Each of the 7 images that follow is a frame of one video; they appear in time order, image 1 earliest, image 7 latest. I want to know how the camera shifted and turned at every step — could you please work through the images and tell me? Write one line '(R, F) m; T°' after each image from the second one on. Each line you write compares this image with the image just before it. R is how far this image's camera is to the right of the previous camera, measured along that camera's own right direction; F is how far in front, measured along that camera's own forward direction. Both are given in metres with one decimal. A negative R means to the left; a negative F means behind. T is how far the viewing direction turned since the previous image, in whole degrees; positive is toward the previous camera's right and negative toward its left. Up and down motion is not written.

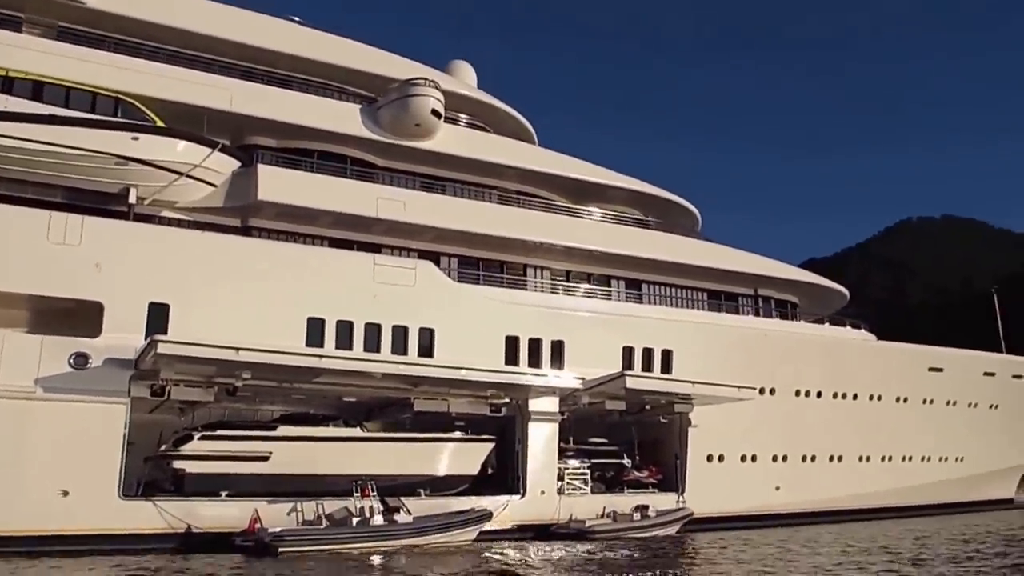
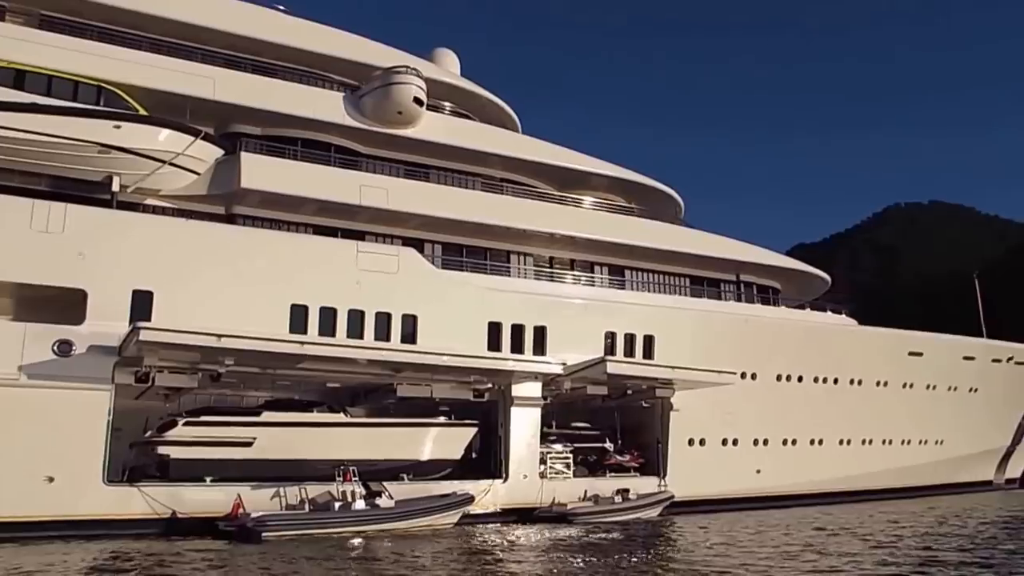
(+0.2, -0.1) m; +1°
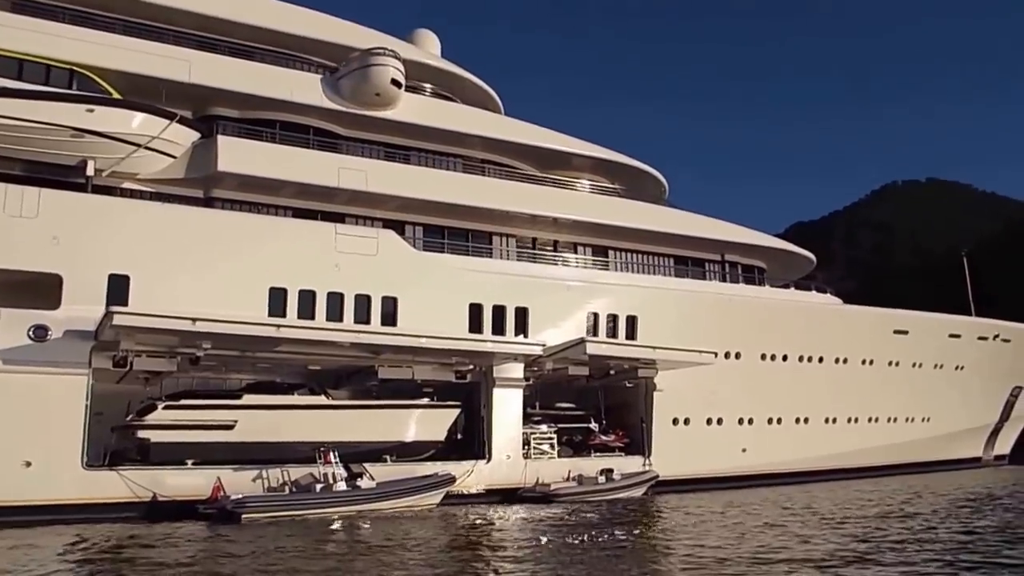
(+0.3, 0.0) m; 0°
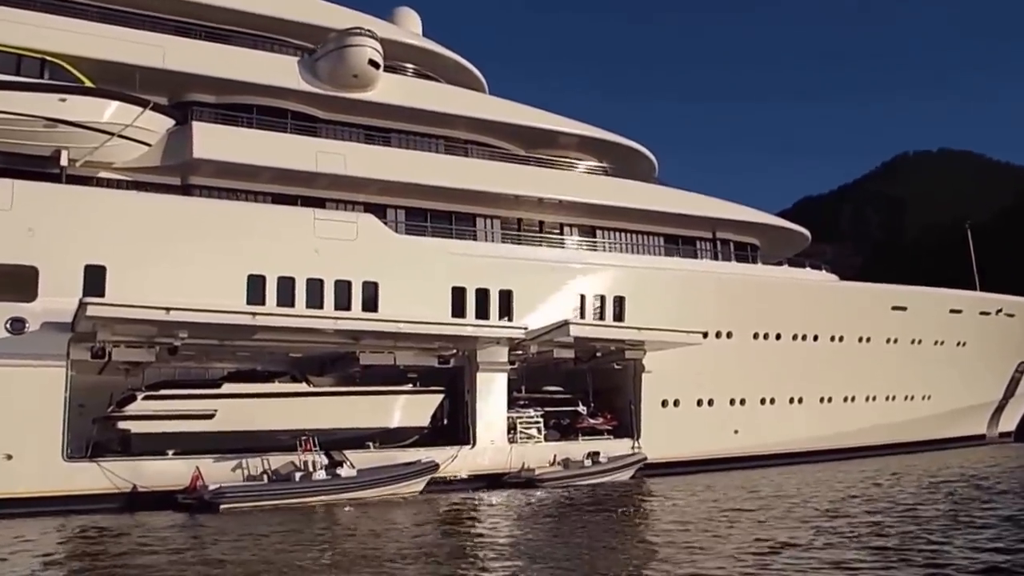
(+0.5, +0.1) m; -1°
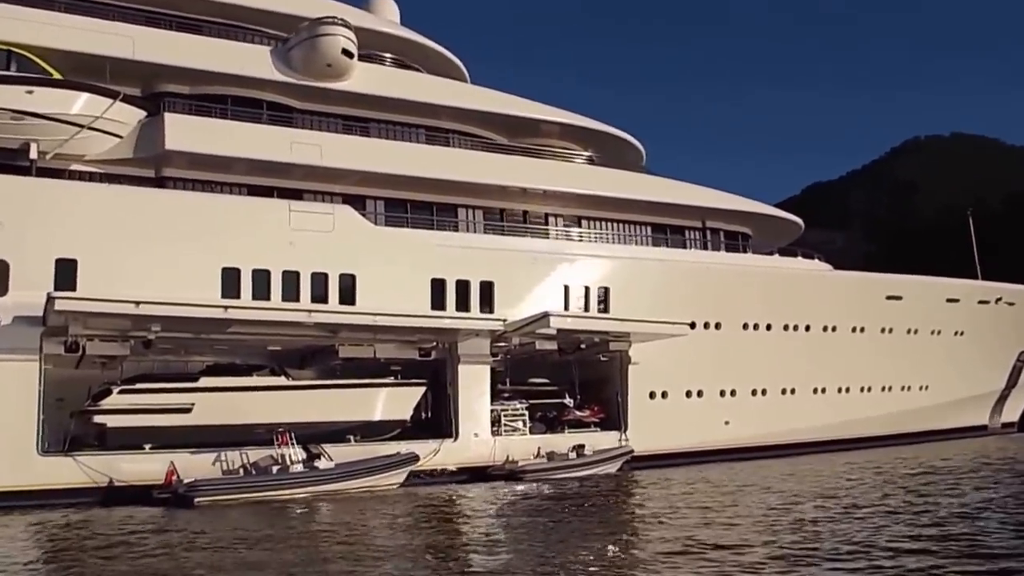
(+0.5, +0.2) m; -1°
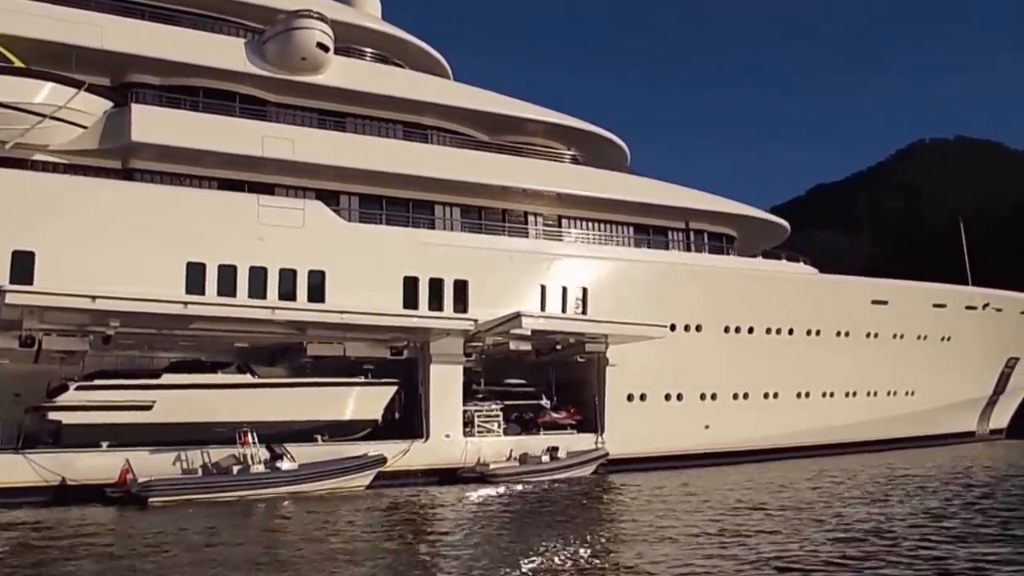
(+0.4, +0.3) m; 0°
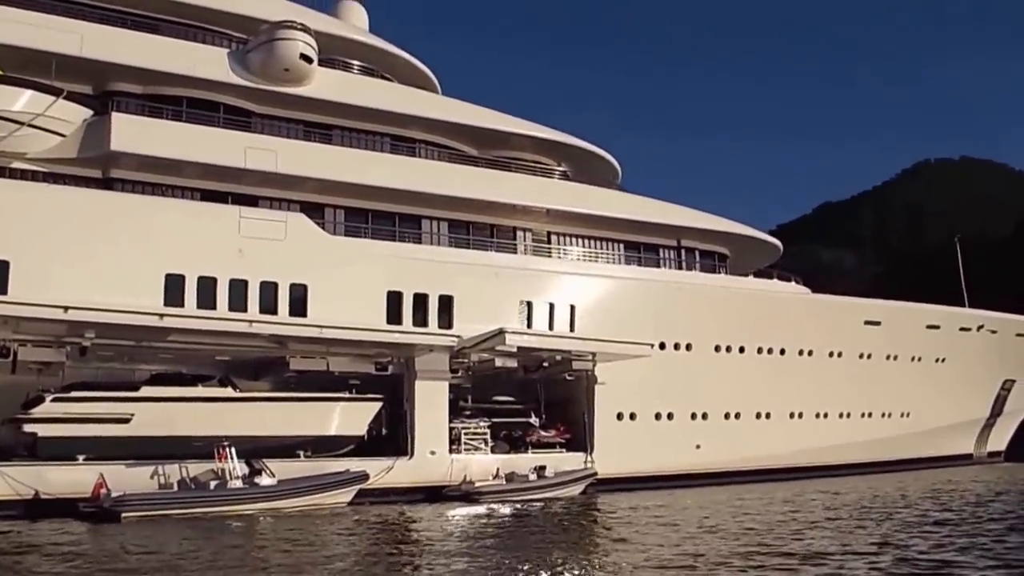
(+0.2, +0.2) m; 0°
